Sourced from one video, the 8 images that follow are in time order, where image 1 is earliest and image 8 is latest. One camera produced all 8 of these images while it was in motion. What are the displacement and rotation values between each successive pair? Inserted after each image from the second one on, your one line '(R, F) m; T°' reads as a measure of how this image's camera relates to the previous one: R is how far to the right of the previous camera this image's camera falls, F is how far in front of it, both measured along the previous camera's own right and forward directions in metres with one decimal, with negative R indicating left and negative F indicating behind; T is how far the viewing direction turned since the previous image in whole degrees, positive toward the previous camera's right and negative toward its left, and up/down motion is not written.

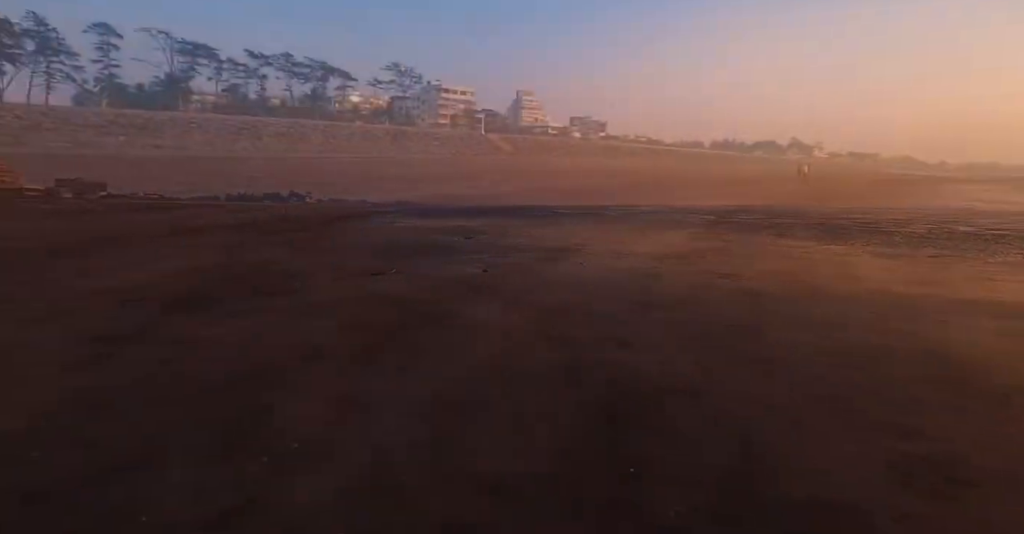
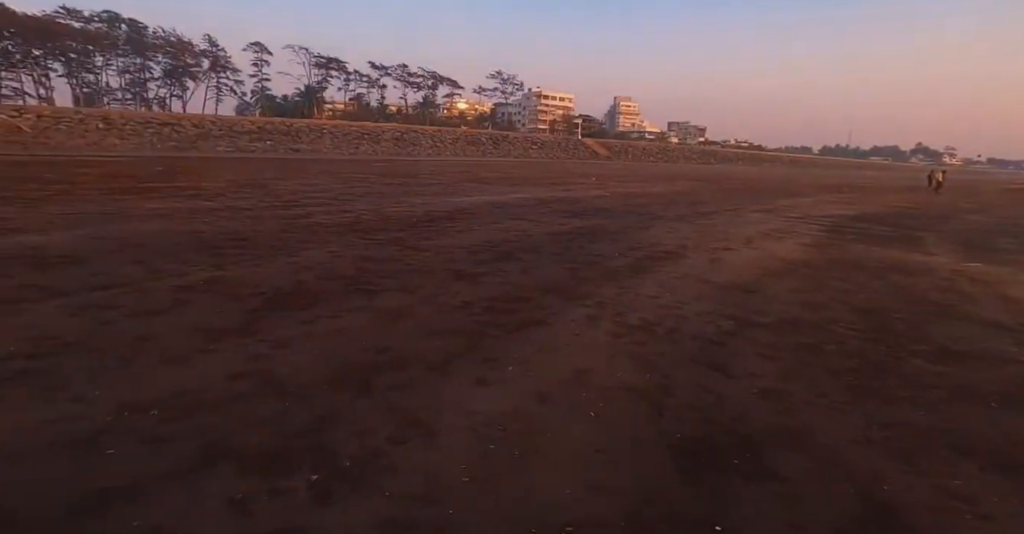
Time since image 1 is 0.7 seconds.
(0.0, +0.2) m; -9°
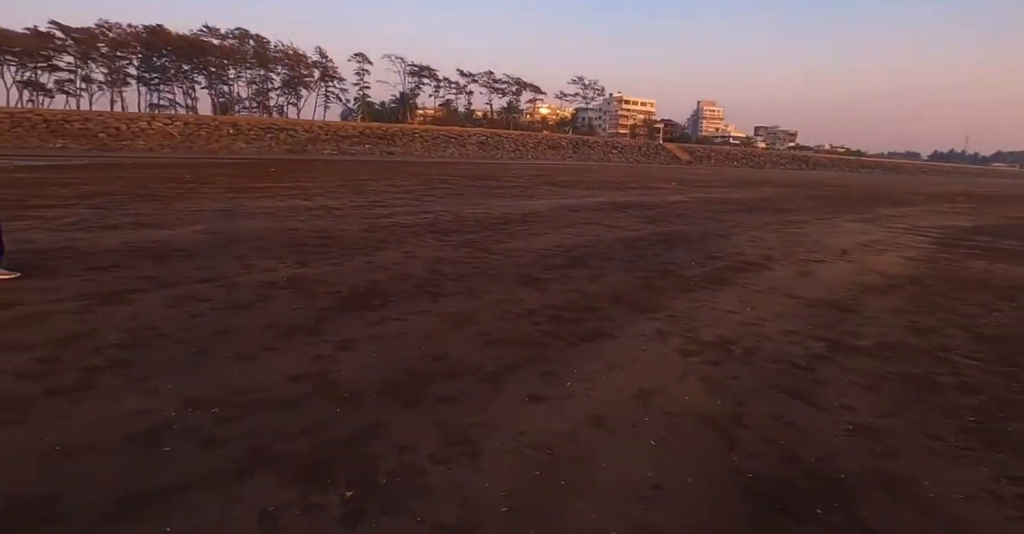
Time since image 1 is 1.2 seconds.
(+0.1, +0.4) m; -7°
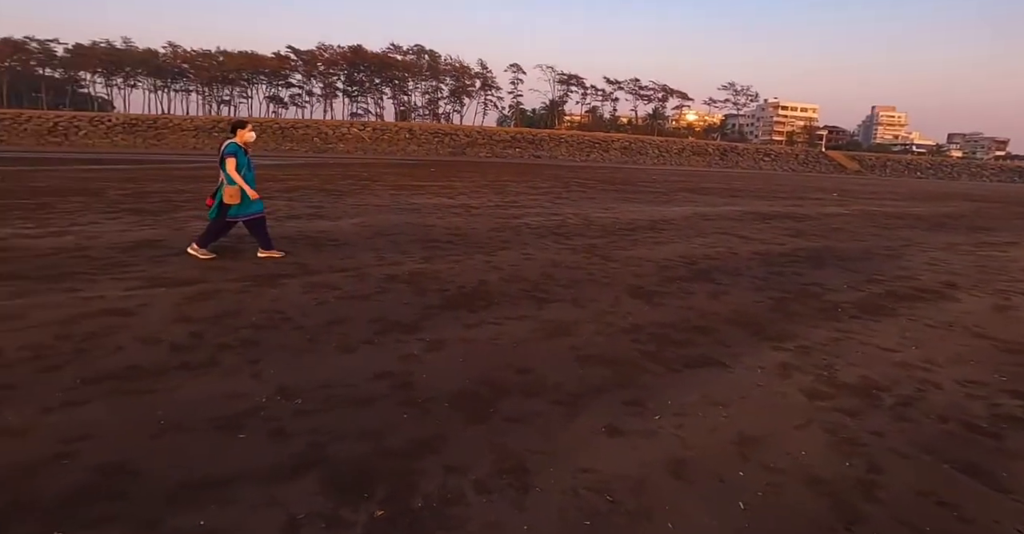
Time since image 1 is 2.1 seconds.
(+0.4, +0.5) m; -14°
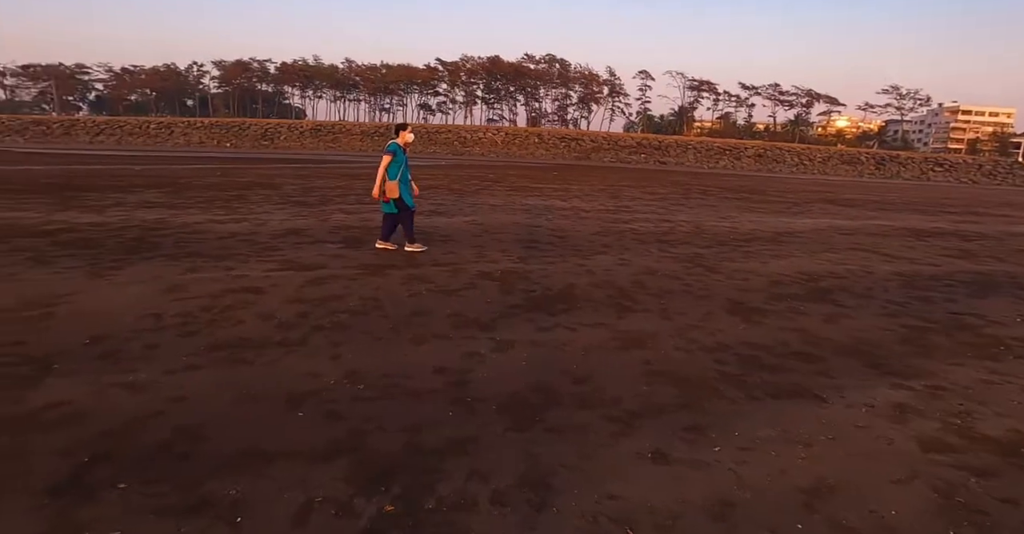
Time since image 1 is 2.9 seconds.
(+0.5, +0.3) m; -13°
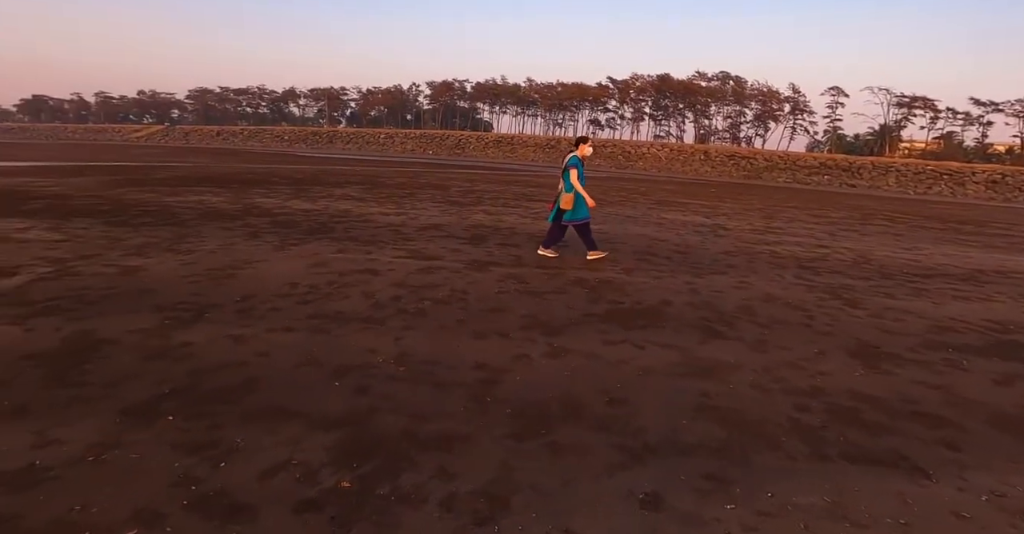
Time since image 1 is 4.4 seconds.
(+1.0, +0.4) m; -18°
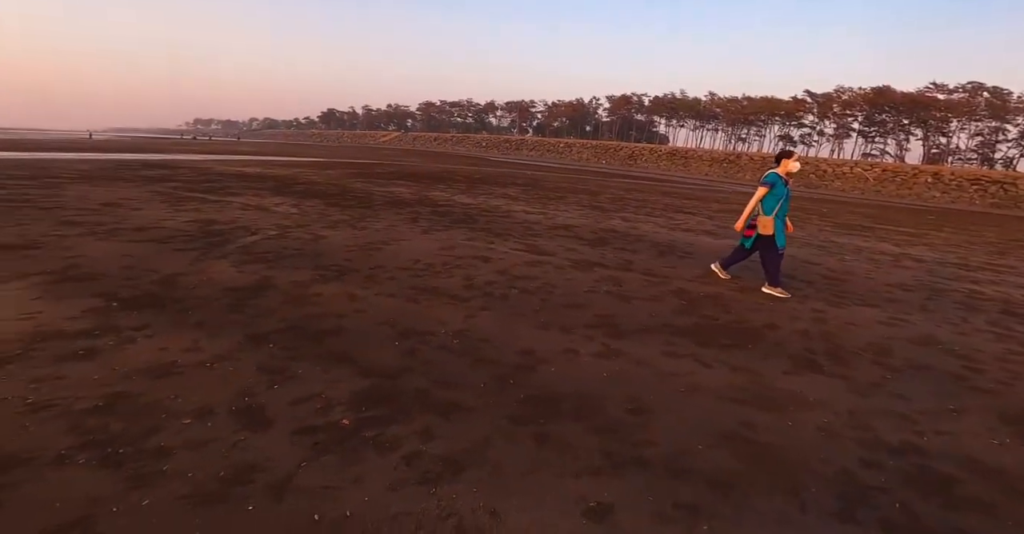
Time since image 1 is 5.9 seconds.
(+1.3, +0.1) m; -22°
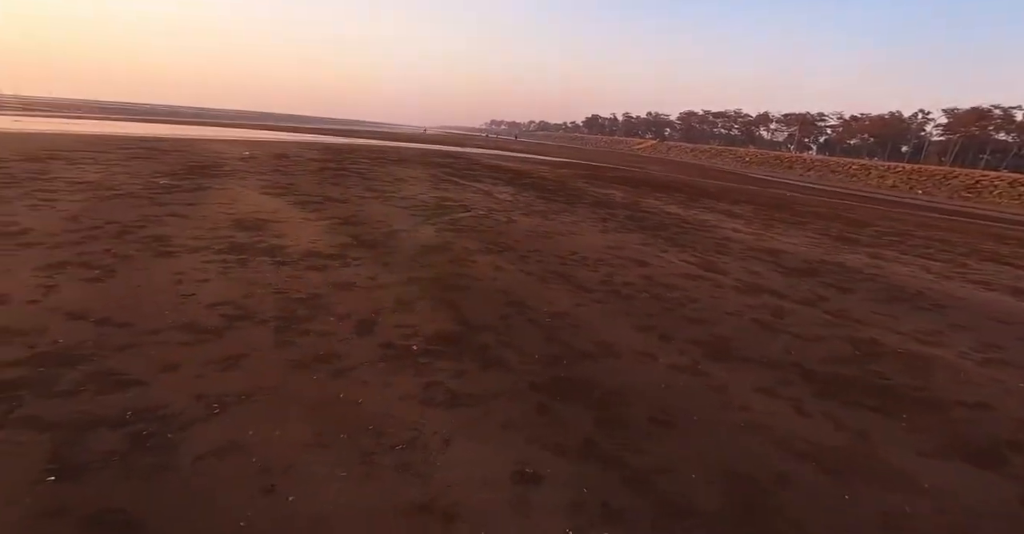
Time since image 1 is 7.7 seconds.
(+2.0, +0.5) m; -37°
